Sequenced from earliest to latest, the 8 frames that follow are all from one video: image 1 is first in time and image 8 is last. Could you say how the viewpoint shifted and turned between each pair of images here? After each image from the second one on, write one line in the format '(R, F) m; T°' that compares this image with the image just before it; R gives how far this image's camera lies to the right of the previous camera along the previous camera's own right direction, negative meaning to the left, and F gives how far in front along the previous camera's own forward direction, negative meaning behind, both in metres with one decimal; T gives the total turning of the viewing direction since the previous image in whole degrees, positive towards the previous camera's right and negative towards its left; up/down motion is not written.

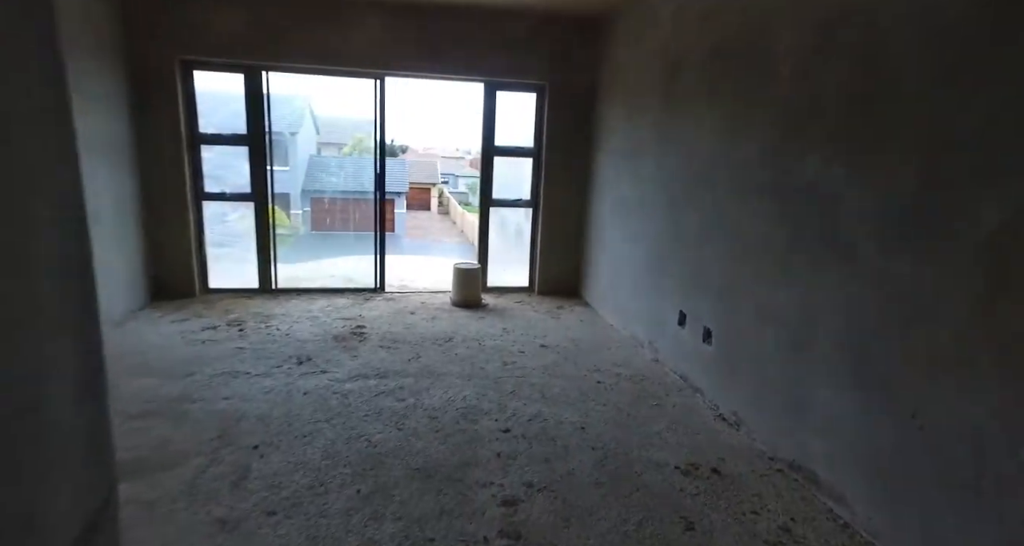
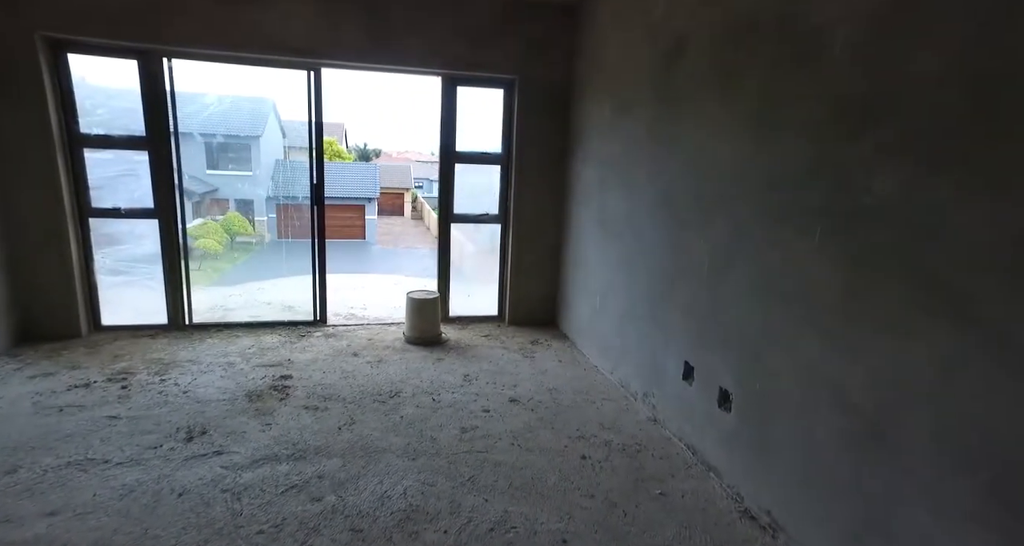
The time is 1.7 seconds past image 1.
(+0.1, +0.7) m; +3°
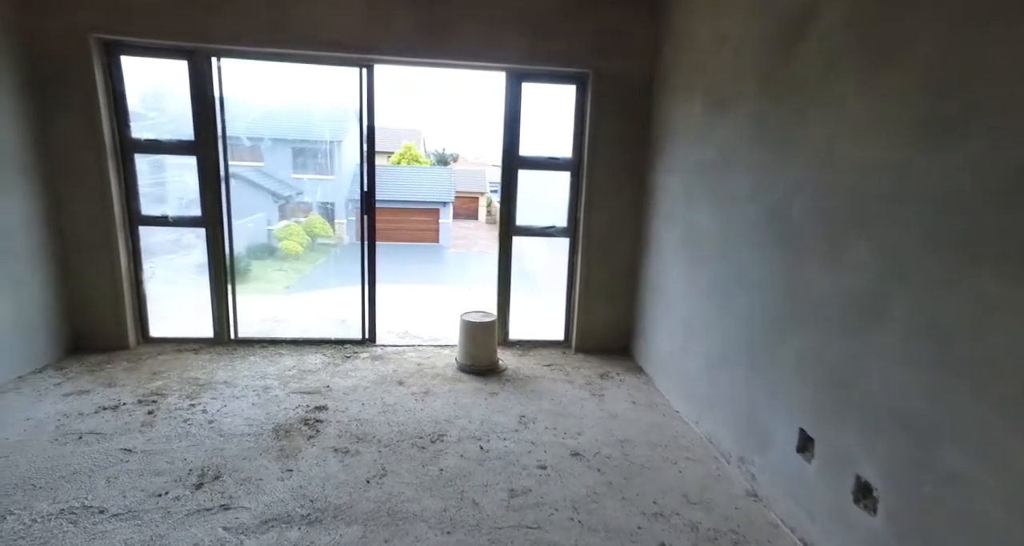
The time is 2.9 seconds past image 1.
(0.0, +0.5) m; -8°
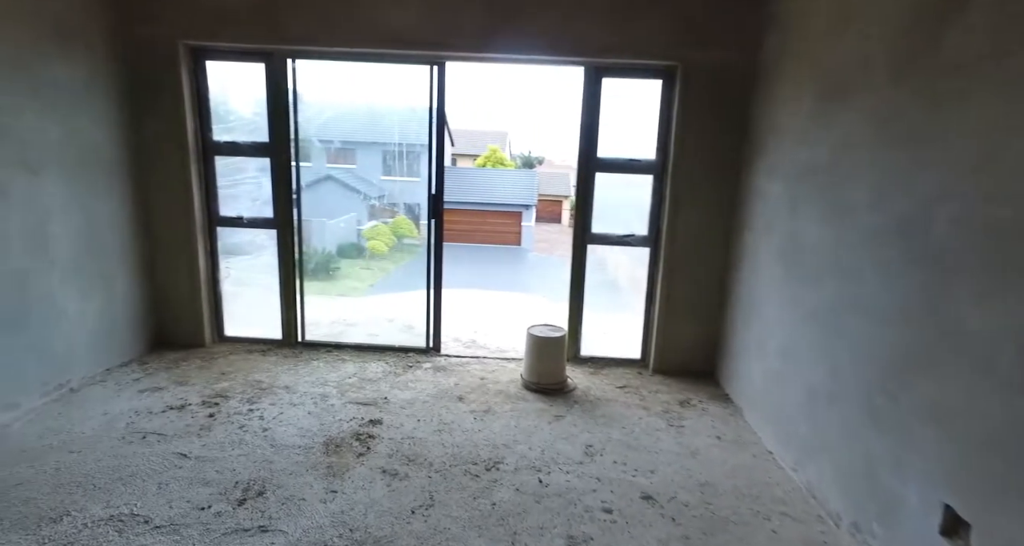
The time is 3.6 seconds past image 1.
(+0.1, +0.3) m; -9°
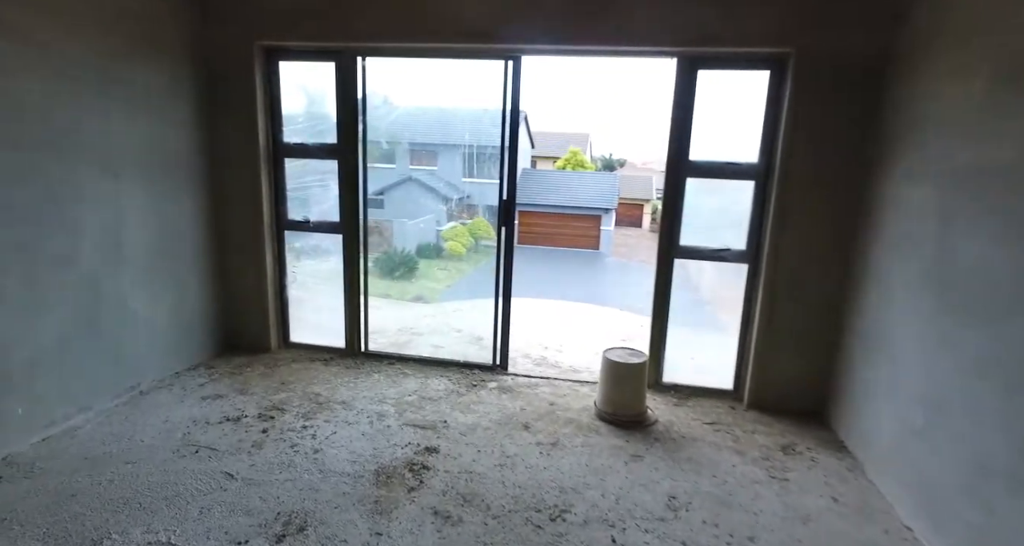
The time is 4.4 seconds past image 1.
(0.0, +0.3) m; -8°
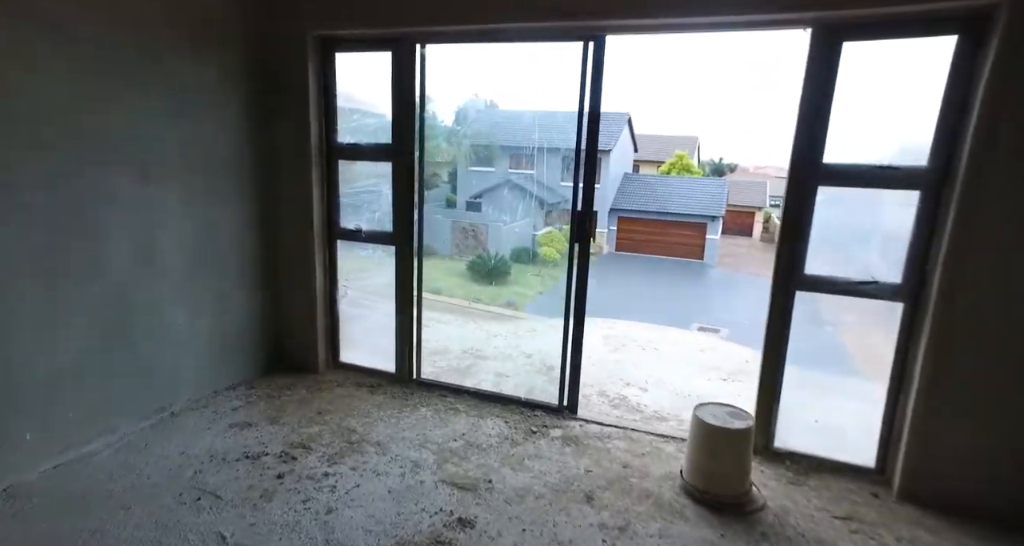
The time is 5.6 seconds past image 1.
(+0.1, +0.5) m; -11°
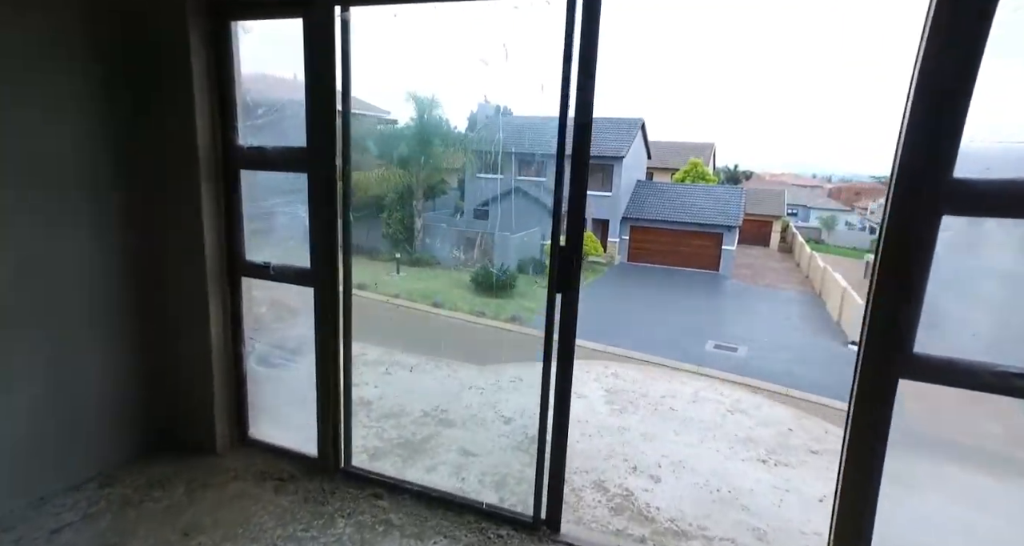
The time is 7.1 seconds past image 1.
(+0.2, +0.8) m; -1°
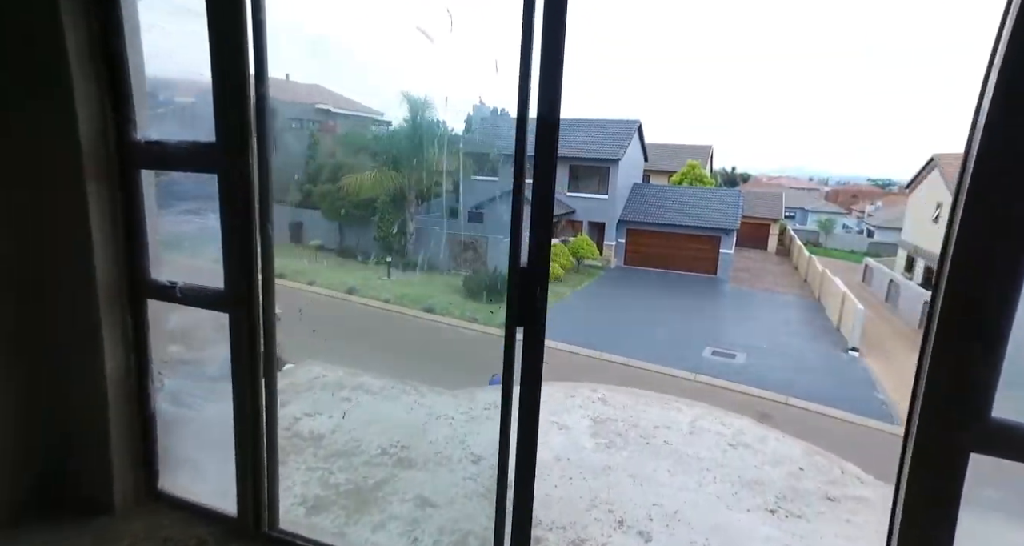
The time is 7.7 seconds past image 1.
(+0.1, +0.4) m; 0°
